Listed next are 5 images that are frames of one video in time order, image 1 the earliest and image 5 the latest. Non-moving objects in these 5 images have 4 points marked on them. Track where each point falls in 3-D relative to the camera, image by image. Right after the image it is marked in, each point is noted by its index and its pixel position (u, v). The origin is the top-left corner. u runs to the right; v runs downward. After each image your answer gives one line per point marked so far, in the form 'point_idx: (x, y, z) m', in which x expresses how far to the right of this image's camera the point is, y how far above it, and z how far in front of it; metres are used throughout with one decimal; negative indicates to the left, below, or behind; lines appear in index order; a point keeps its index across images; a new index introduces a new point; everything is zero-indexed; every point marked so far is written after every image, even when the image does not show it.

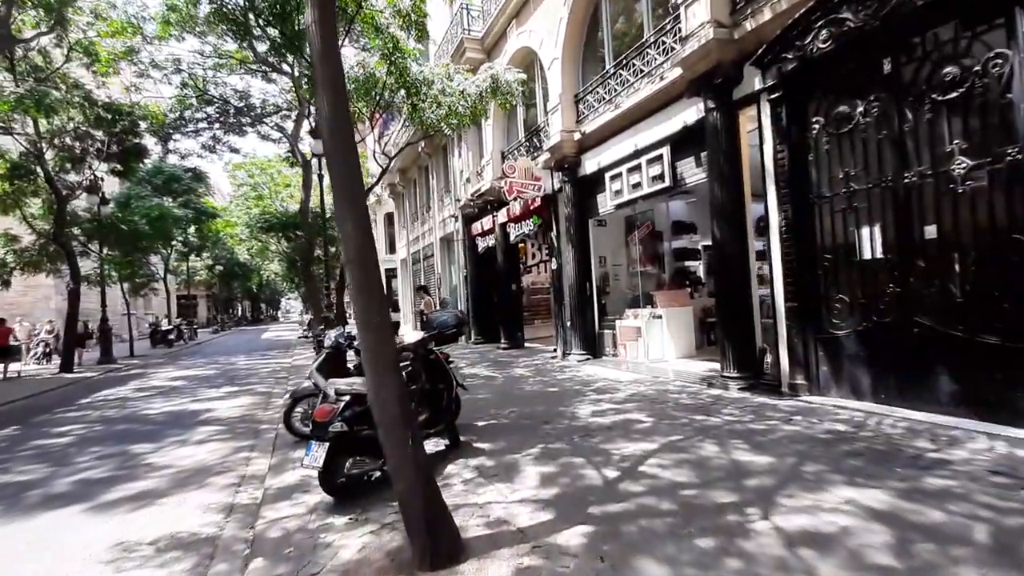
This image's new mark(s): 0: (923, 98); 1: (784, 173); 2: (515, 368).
0: (+4.7, +2.2, +5.7) m
1: (+3.8, +1.6, +7.2) m
2: (+0.1, -1.9, +12.4) m
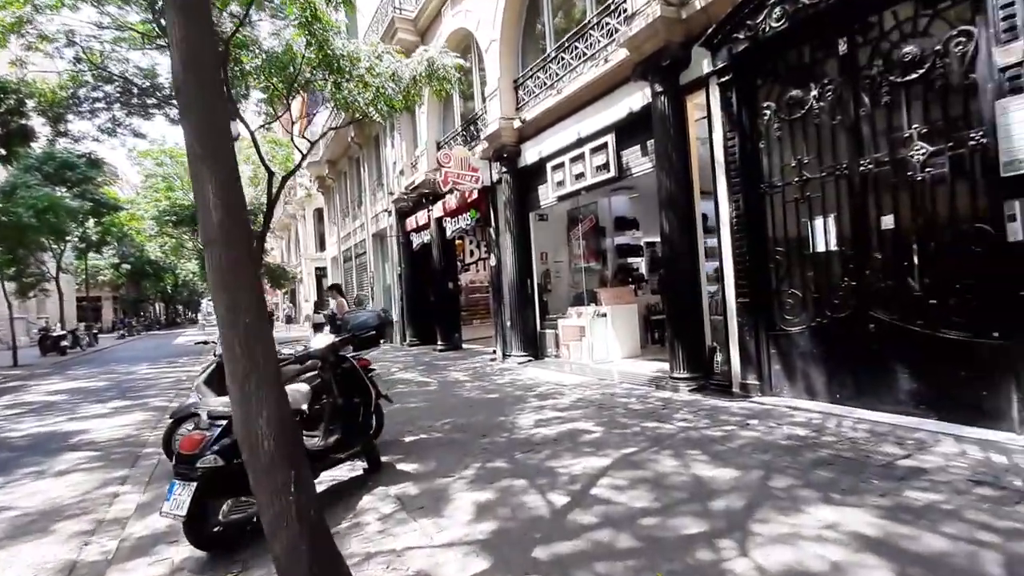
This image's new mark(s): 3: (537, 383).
0: (+4.0, +2.2, +5.4) m
1: (+3.0, +1.7, +6.8) m
2: (-1.4, -1.9, +11.5) m
3: (+0.4, -1.7, +9.0) m
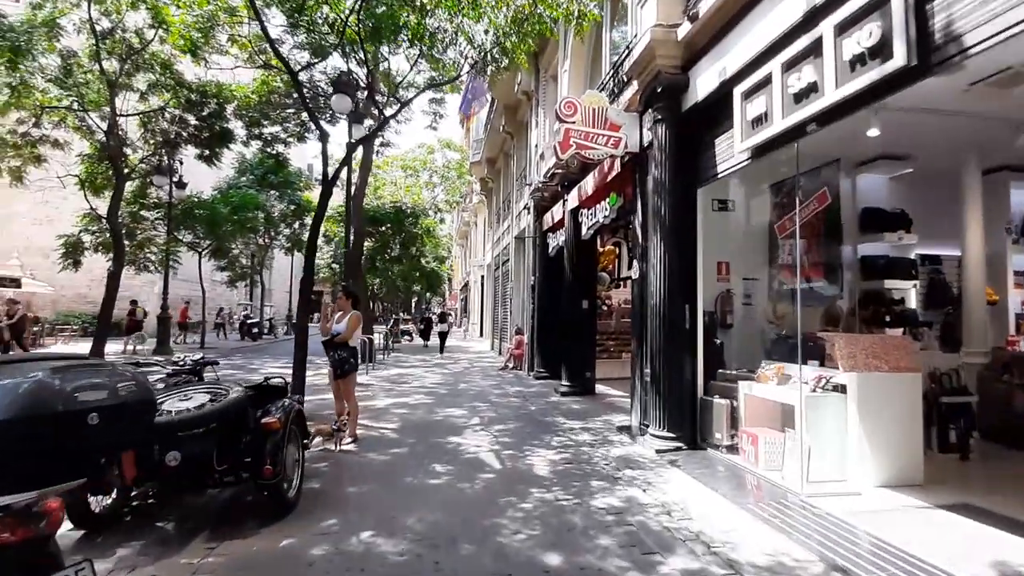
0: (+3.6, +1.9, -0.4) m
1: (+3.1, +1.3, +1.1) m
2: (+0.4, -2.2, +7.1) m
3: (+1.3, -2.0, +4.1) m
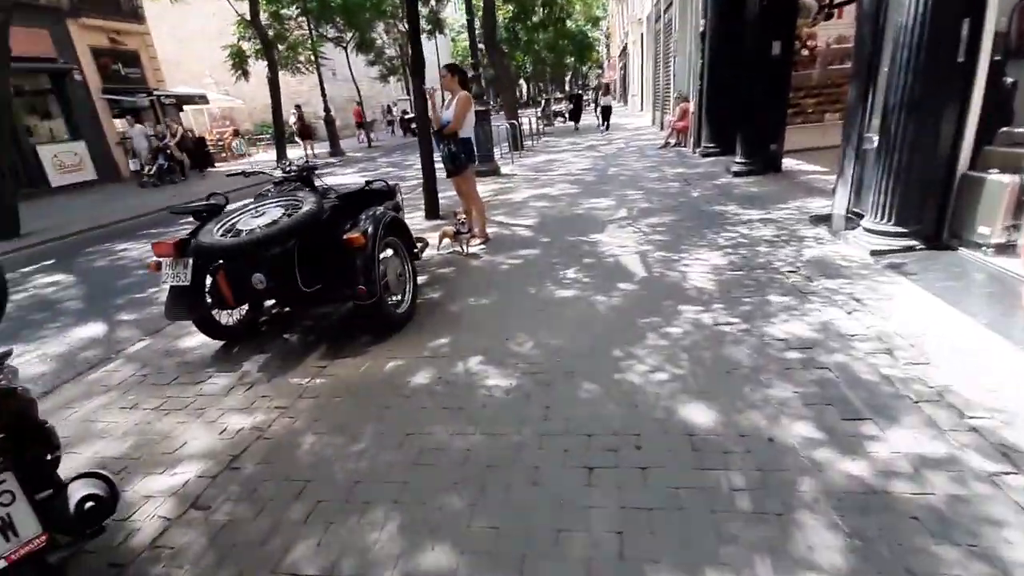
0: (+2.5, +1.1, -3.4) m
1: (+2.5, +1.2, -1.7) m
2: (+2.2, +0.5, +5.7) m
3: (+2.1, -0.5, +2.8) m
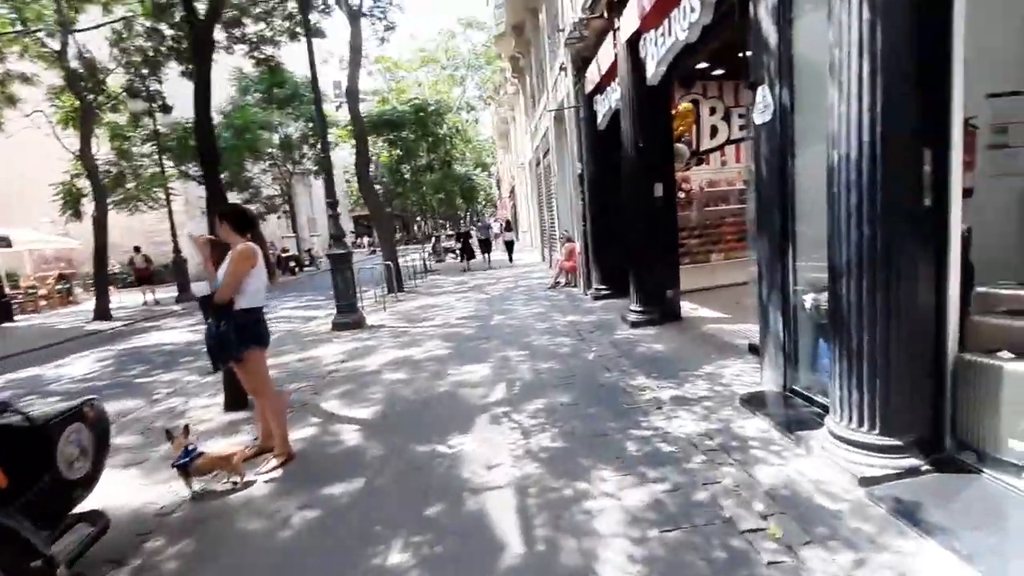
0: (+2.6, +1.6, -4.6) m
1: (+2.4, +1.3, -2.9) m
2: (+0.8, -1.2, +3.8) m
3: (+1.3, -1.5, +0.8) m
